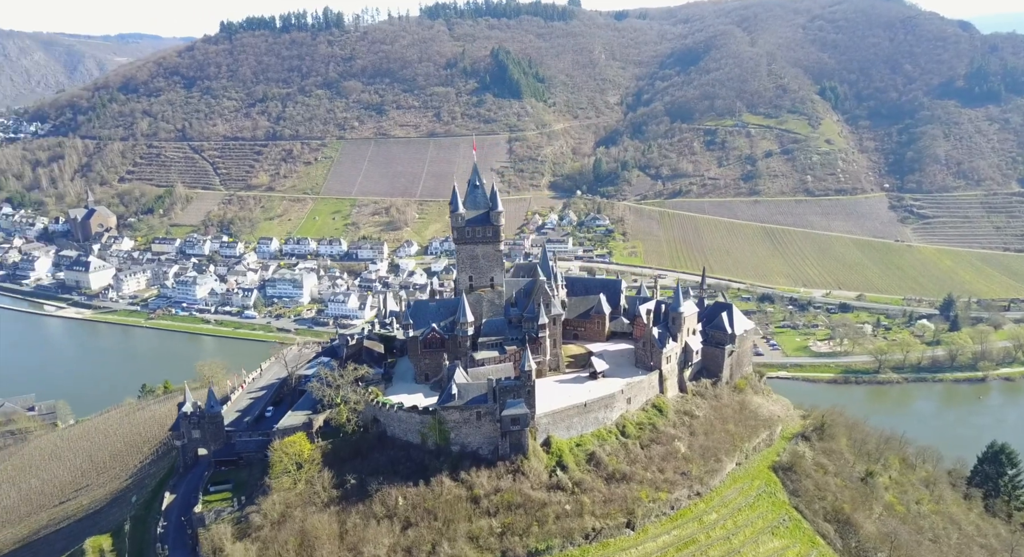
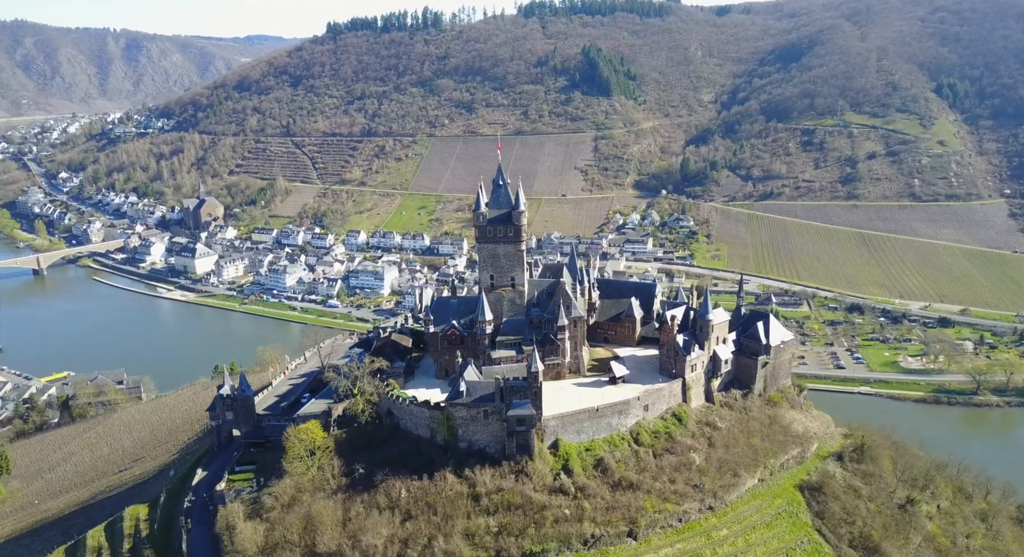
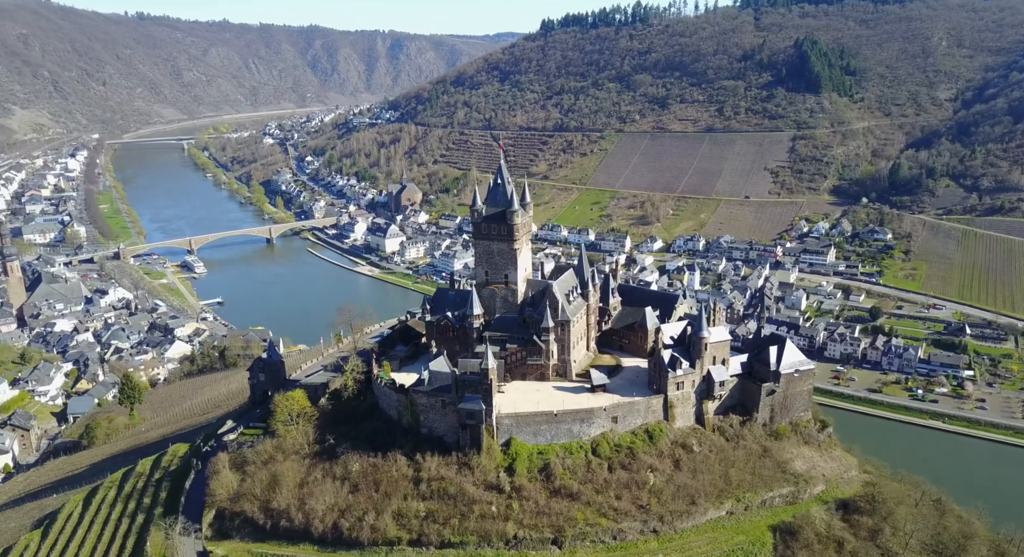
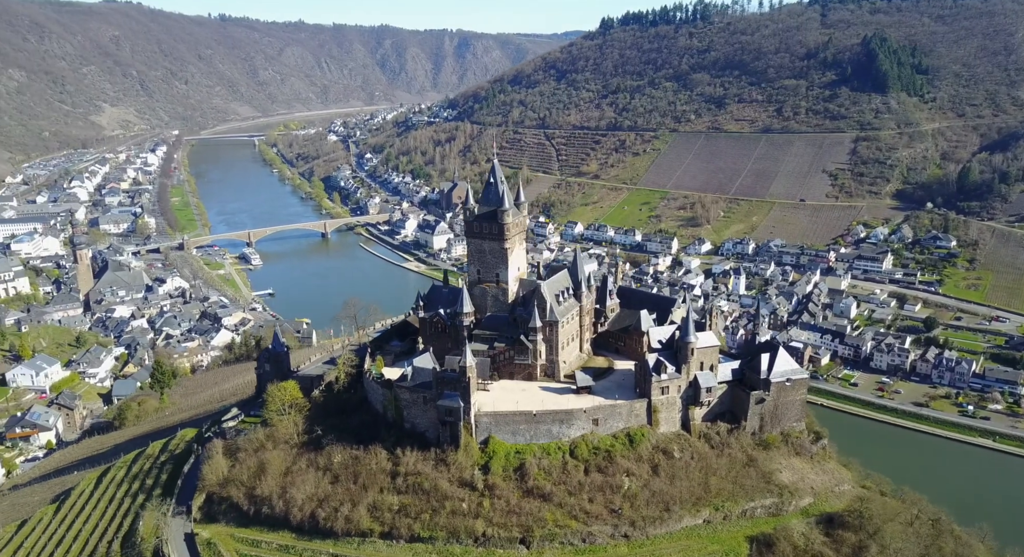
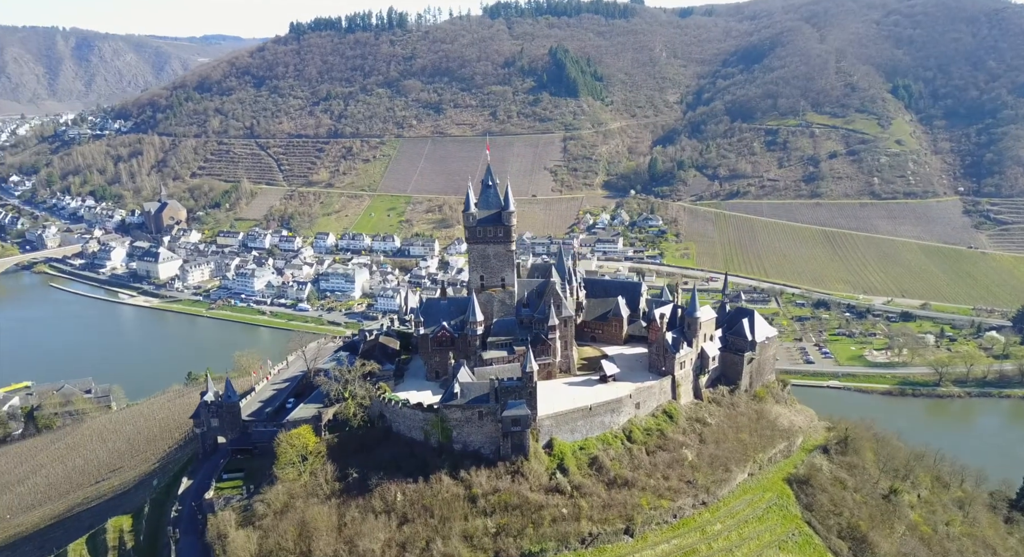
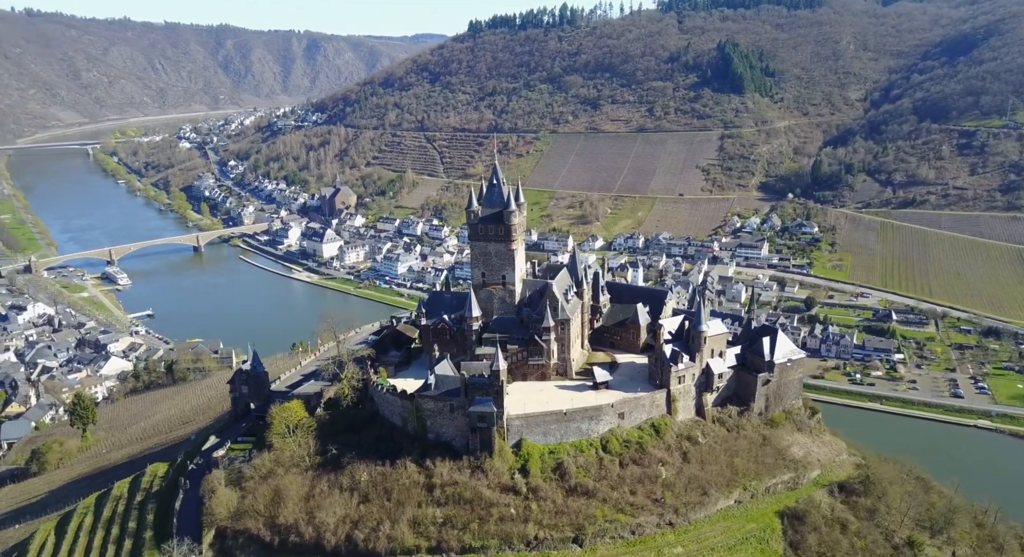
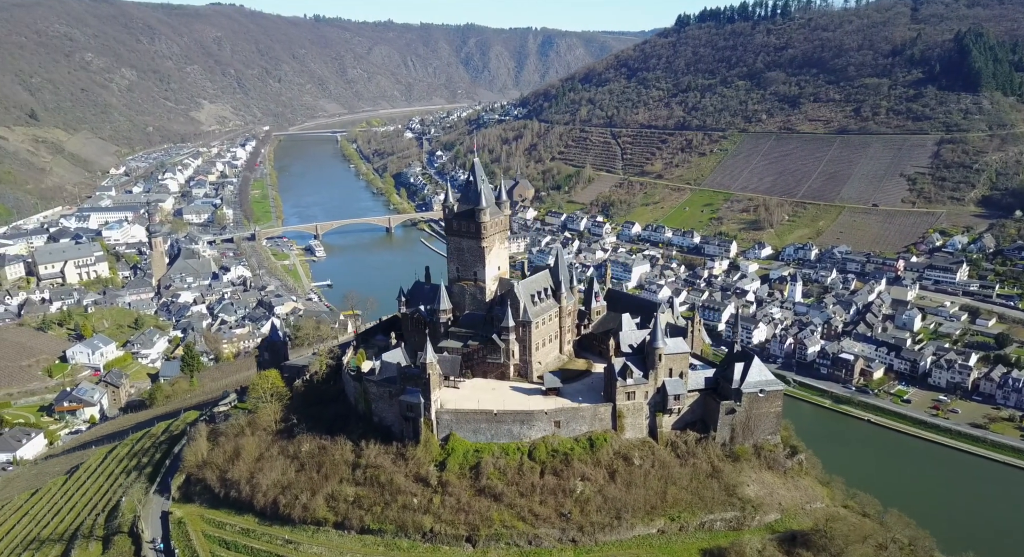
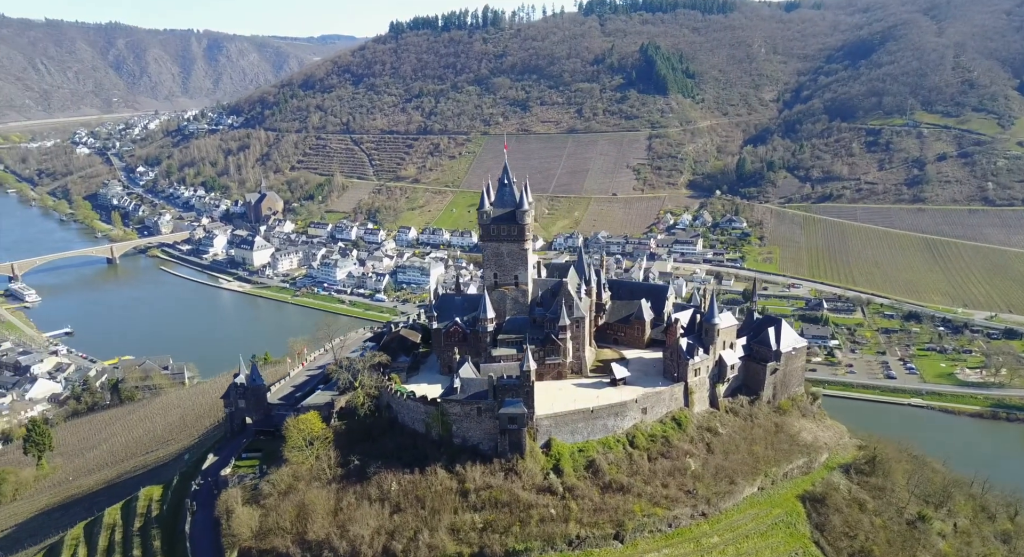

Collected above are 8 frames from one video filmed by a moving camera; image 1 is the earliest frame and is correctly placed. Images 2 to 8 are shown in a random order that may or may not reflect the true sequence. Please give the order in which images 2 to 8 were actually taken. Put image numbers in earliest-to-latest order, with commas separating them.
5, 2, 8, 6, 3, 4, 7
